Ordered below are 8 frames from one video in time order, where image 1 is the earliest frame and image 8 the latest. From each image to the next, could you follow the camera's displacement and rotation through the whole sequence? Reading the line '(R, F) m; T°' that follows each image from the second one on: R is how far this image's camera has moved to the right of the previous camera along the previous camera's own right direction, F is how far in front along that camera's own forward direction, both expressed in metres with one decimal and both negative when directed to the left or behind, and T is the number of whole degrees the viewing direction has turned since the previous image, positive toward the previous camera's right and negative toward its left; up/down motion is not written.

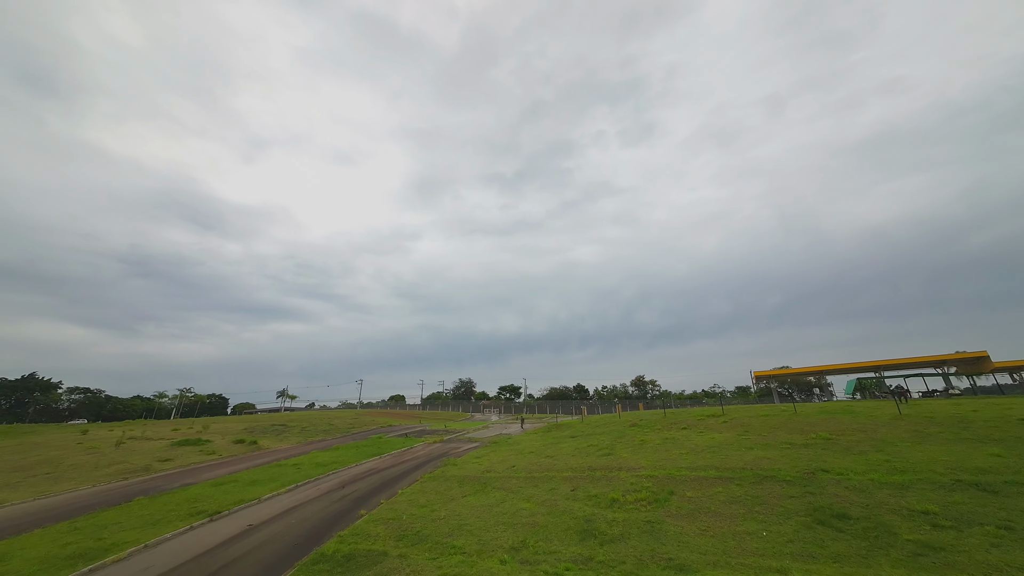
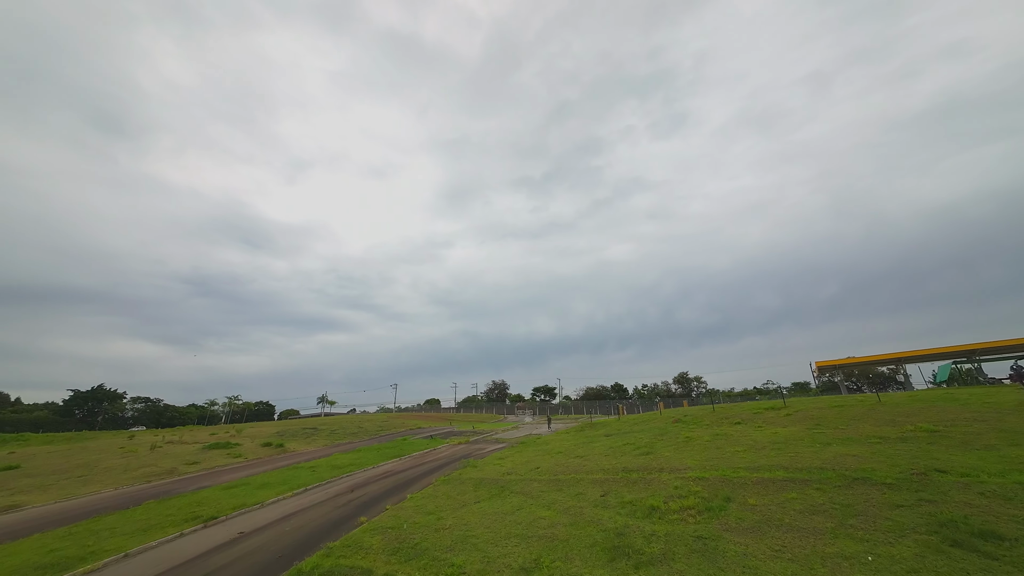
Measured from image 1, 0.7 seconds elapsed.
(+1.1, +2.9) m; -5°
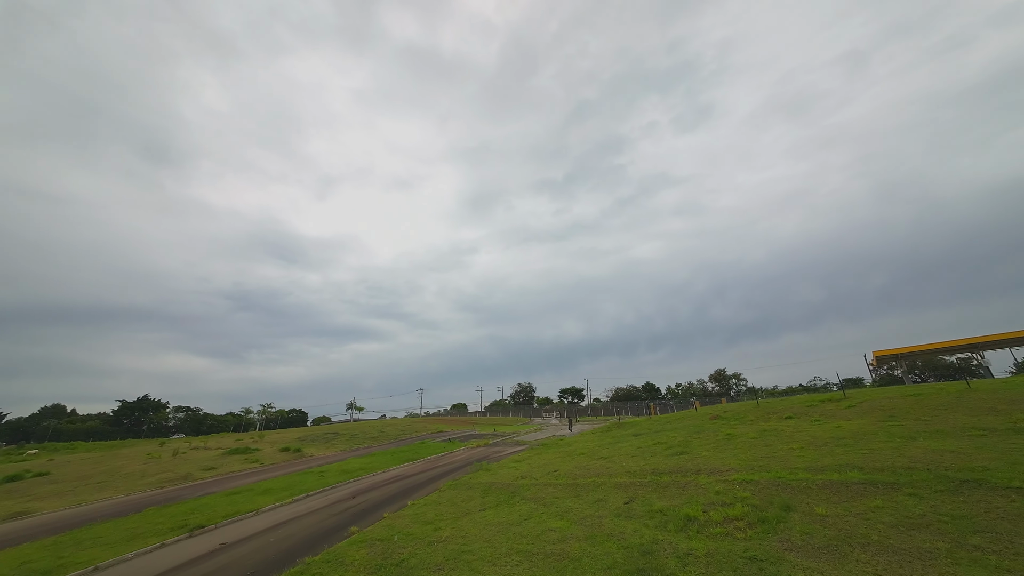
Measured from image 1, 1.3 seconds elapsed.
(+1.0, +2.4) m; -4°
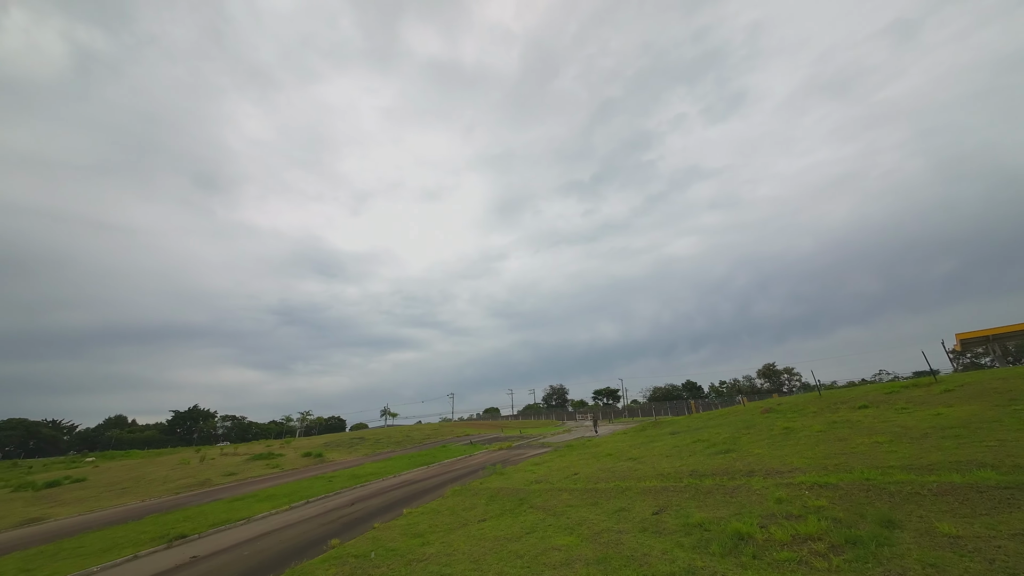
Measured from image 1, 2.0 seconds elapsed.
(+1.3, +2.6) m; -5°
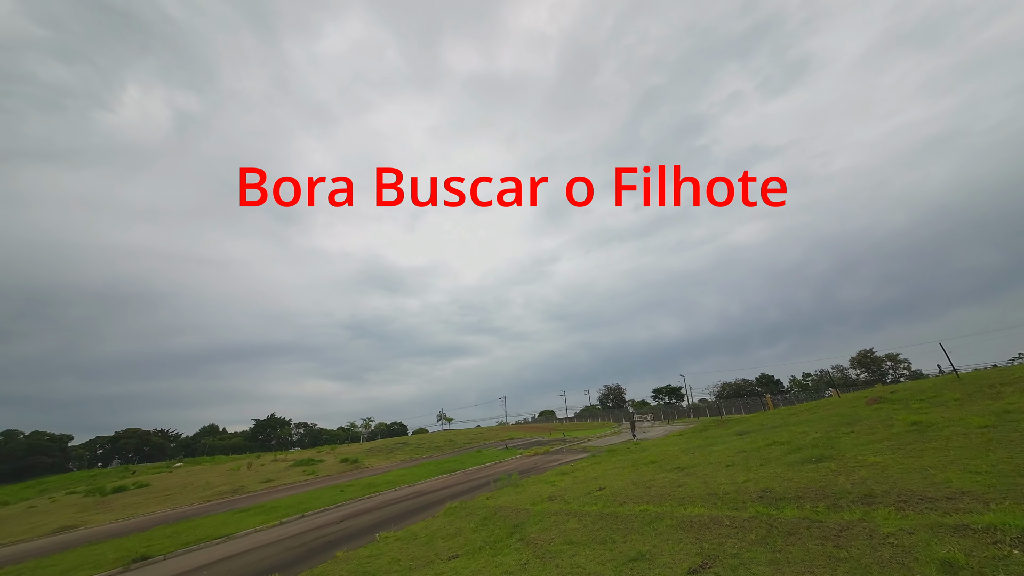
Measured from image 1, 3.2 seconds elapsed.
(+2.3, +4.0) m; -8°
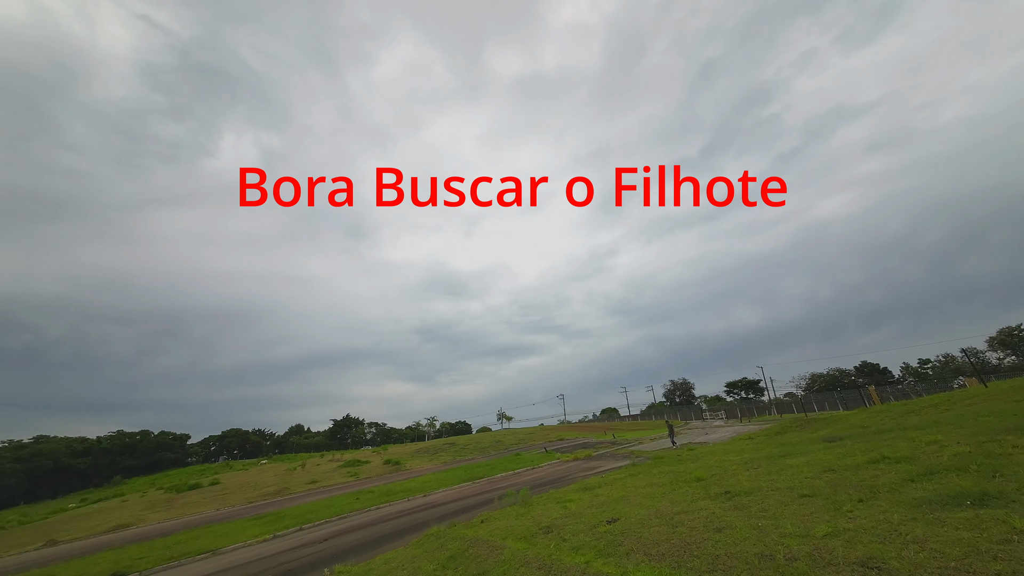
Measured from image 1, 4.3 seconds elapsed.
(+2.5, +3.4) m; -9°
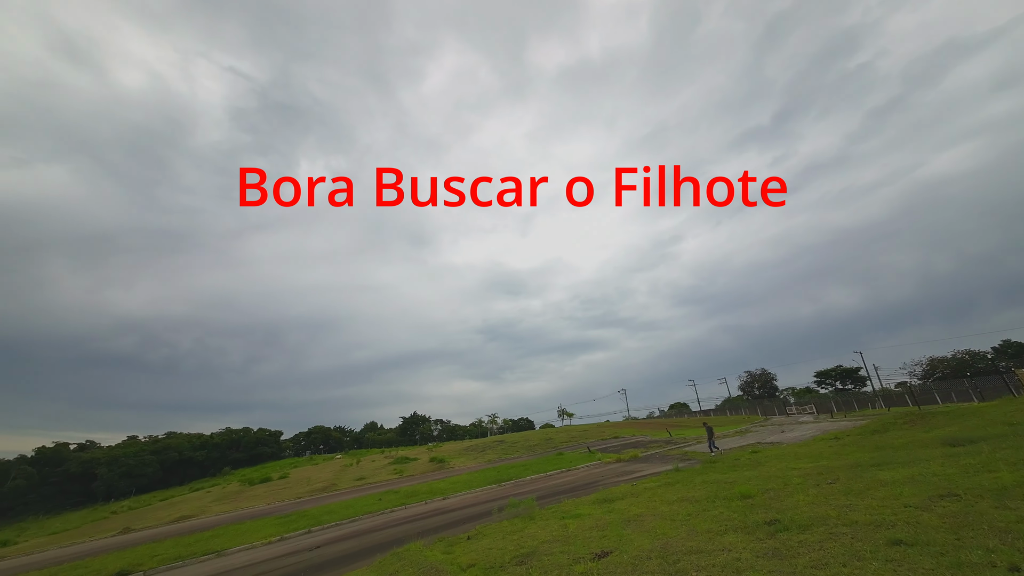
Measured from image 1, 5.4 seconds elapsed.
(+2.4, +2.5) m; -9°
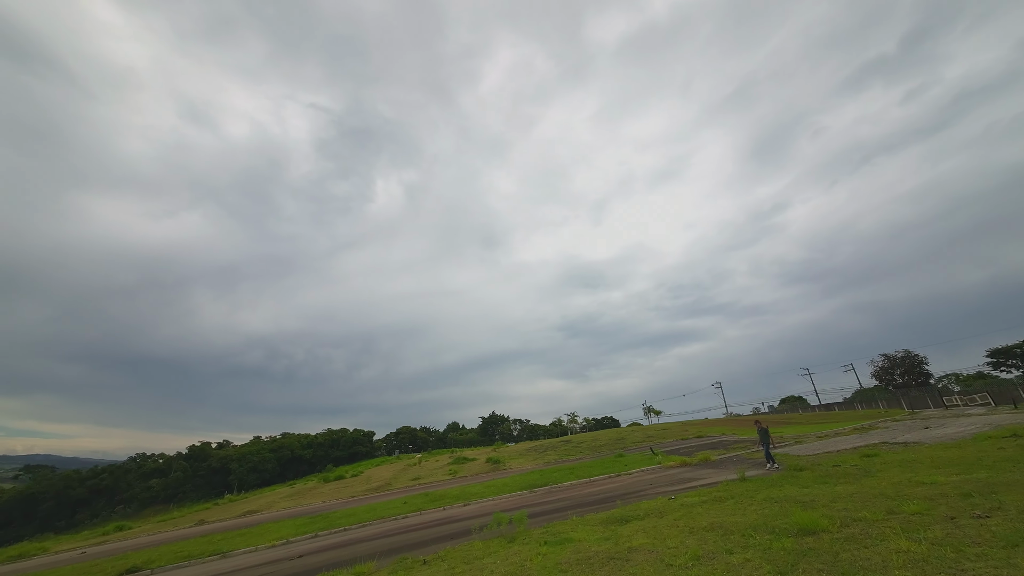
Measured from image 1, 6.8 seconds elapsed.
(+3.2, +3.2) m; -12°
